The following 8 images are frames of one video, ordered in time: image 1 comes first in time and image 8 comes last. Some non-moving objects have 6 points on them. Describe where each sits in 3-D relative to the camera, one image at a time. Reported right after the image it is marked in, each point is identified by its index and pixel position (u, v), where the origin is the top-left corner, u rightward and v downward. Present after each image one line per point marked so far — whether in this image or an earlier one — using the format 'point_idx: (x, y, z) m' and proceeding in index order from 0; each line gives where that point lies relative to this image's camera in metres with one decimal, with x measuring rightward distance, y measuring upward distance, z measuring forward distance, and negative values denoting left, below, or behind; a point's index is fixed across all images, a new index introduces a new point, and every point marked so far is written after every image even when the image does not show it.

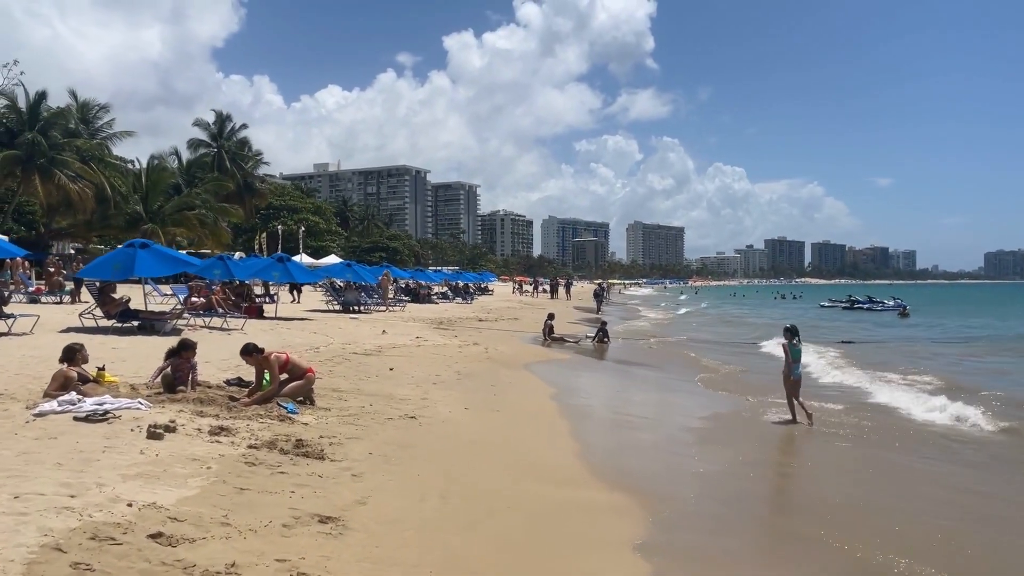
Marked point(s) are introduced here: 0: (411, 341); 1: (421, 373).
0: (-2.1, -1.1, +15.6) m
1: (-1.4, -1.3, +11.4) m
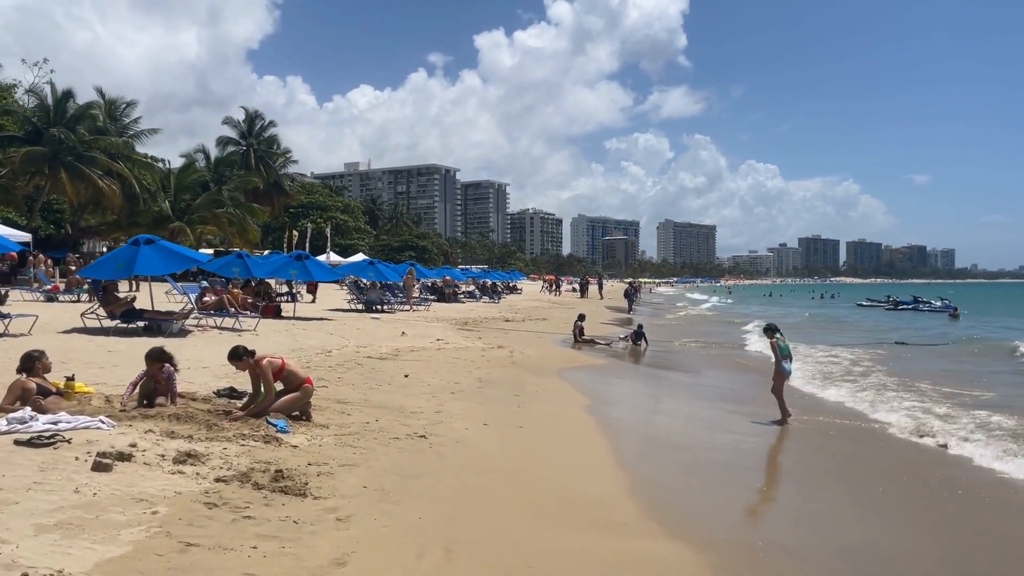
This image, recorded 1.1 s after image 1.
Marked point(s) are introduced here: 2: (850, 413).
0: (-1.5, -1.0, +14.6) m
1: (-1.0, -1.3, +10.4) m
2: (+4.3, -1.7, +11.2) m
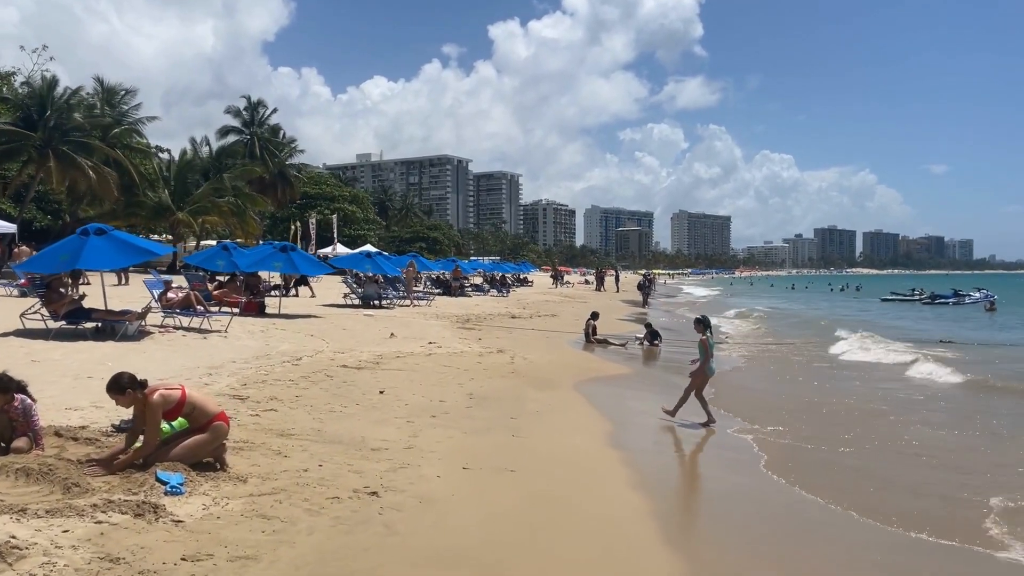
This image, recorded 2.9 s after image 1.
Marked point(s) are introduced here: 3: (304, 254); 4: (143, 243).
0: (-1.5, -1.0, +12.8) m
1: (-1.0, -1.2, +8.6) m
2: (+4.3, -1.7, +9.3) m
3: (-5.2, +0.8, +18.9) m
4: (-6.0, +0.7, +12.5) m
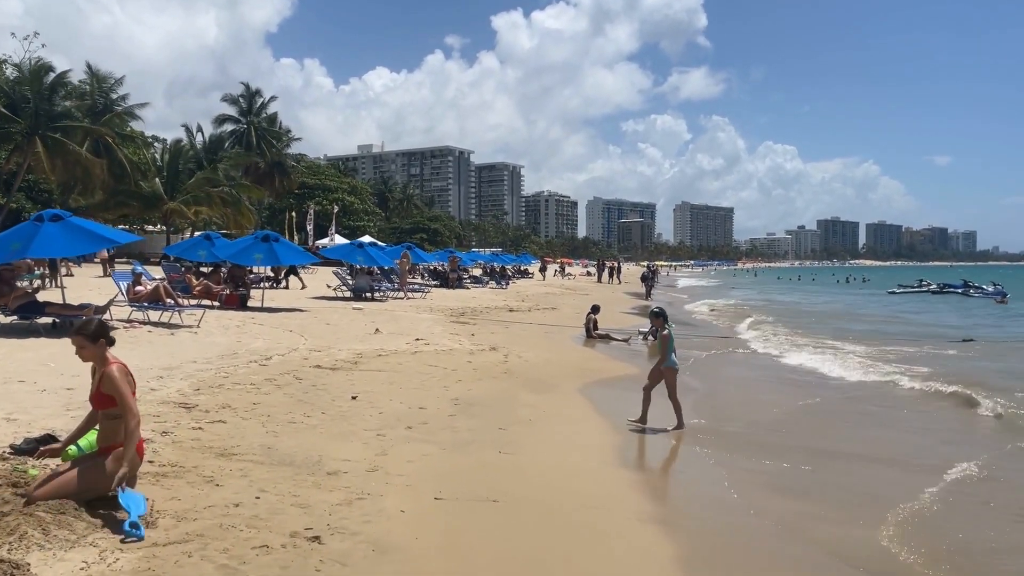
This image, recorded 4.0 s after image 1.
0: (-1.6, -0.9, +11.7) m
1: (-1.1, -1.2, +7.6) m
2: (+4.2, -1.6, +8.3) m
3: (-5.3, +1.0, +17.9) m
4: (-6.1, +0.8, +11.5) m
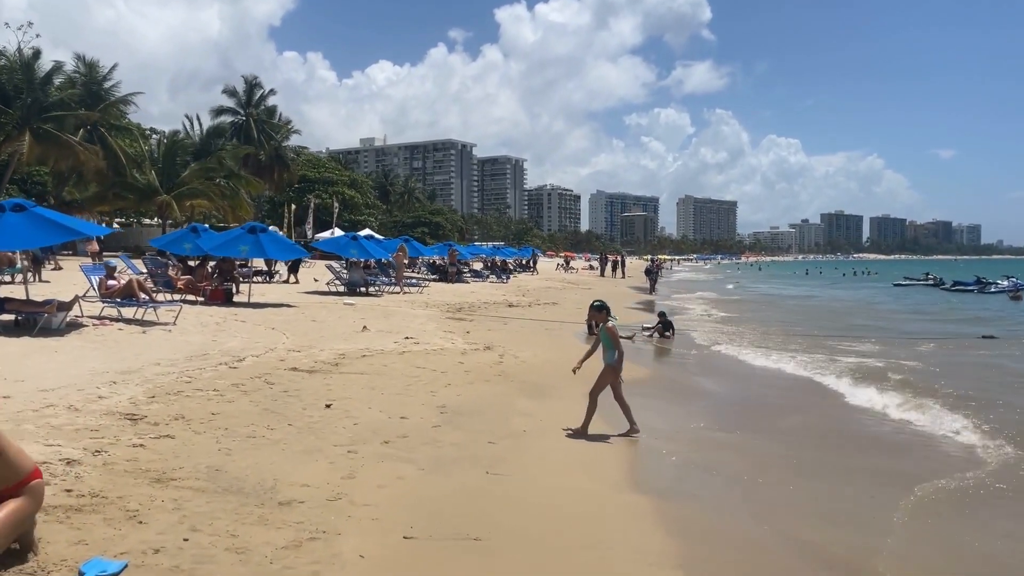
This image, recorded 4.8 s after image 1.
0: (-1.7, -0.8, +10.9) m
1: (-1.2, -1.1, +6.8) m
2: (+4.1, -1.6, +7.5) m
3: (-5.3, +1.1, +17.1) m
4: (-6.1, +0.9, +10.7) m
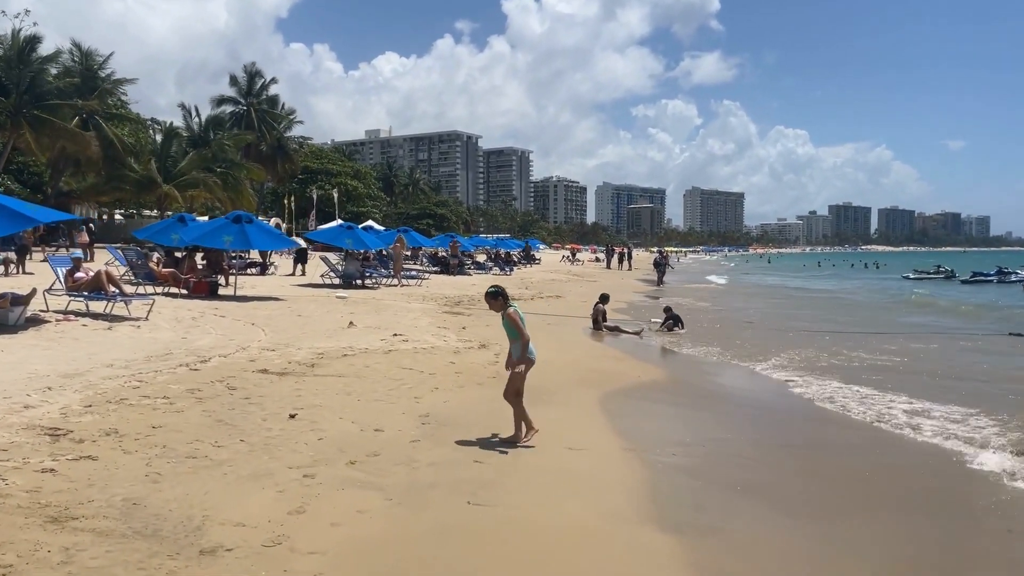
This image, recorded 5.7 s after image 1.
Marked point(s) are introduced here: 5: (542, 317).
0: (-1.7, -0.7, +10.0) m
1: (-1.3, -1.1, +5.9) m
2: (+4.1, -1.5, +6.5) m
3: (-5.3, +1.3, +16.2) m
4: (-6.2, +1.0, +9.8) m
5: (+0.7, -0.6, +16.5) m
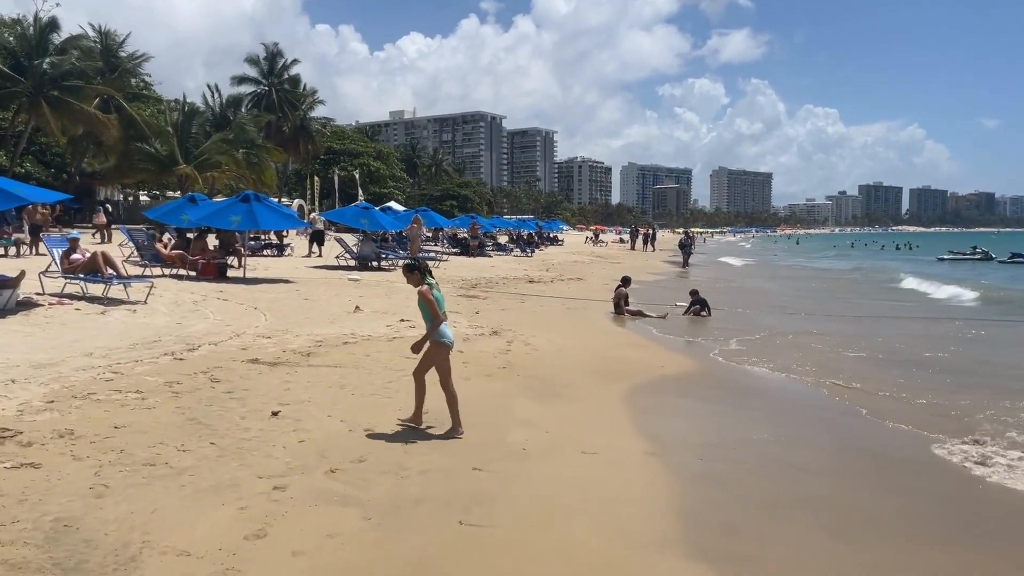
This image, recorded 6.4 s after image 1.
0: (-1.5, -0.5, +9.4) m
1: (-1.2, -1.0, +5.2) m
2: (+4.1, -1.4, +5.7) m
3: (-4.9, +1.7, +15.7) m
4: (-6.0, +1.2, +9.3) m
5: (+1.0, -0.2, +15.8) m
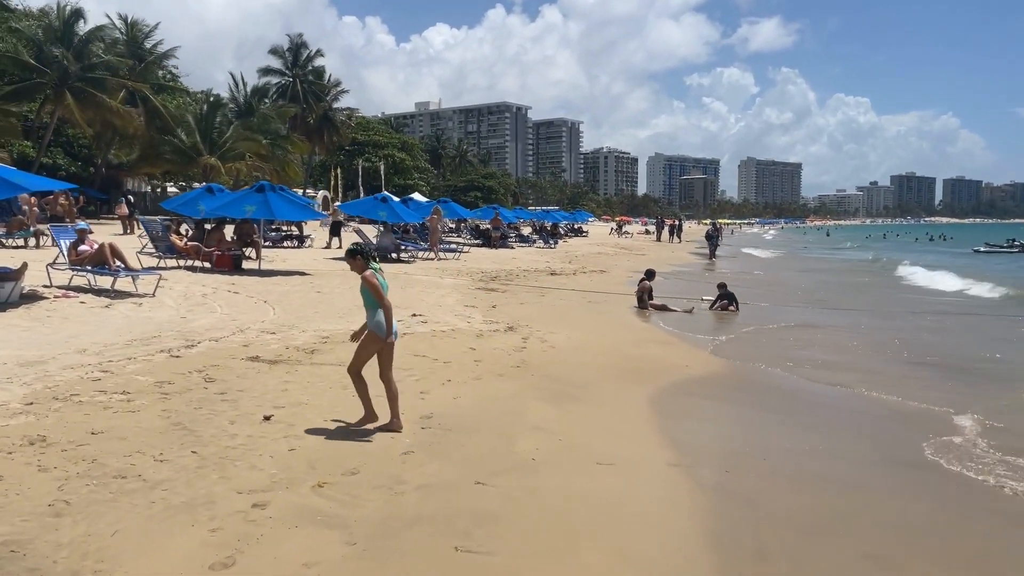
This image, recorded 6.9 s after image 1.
0: (-1.3, -0.4, +9.0) m
1: (-1.2, -0.9, +4.9) m
2: (+4.2, -1.4, +5.2) m
3: (-4.5, +1.8, +15.4) m
4: (-5.8, +1.3, +9.0) m
5: (+1.4, -0.1, +15.3) m
